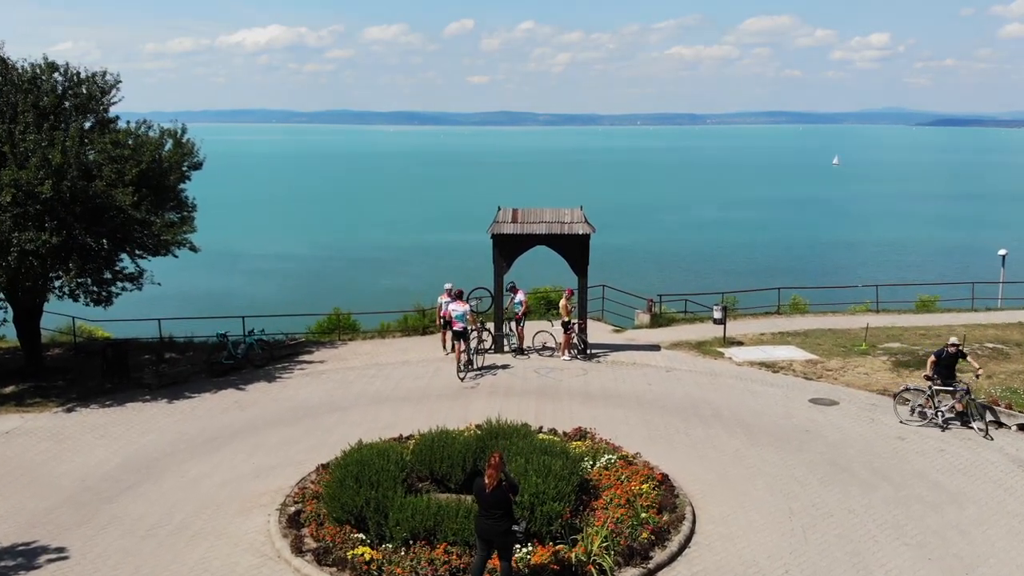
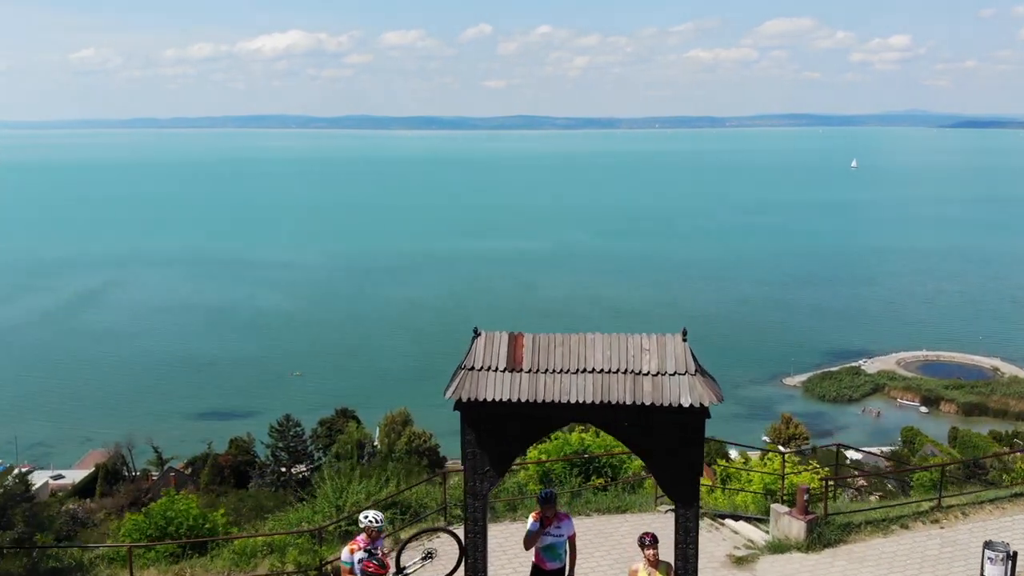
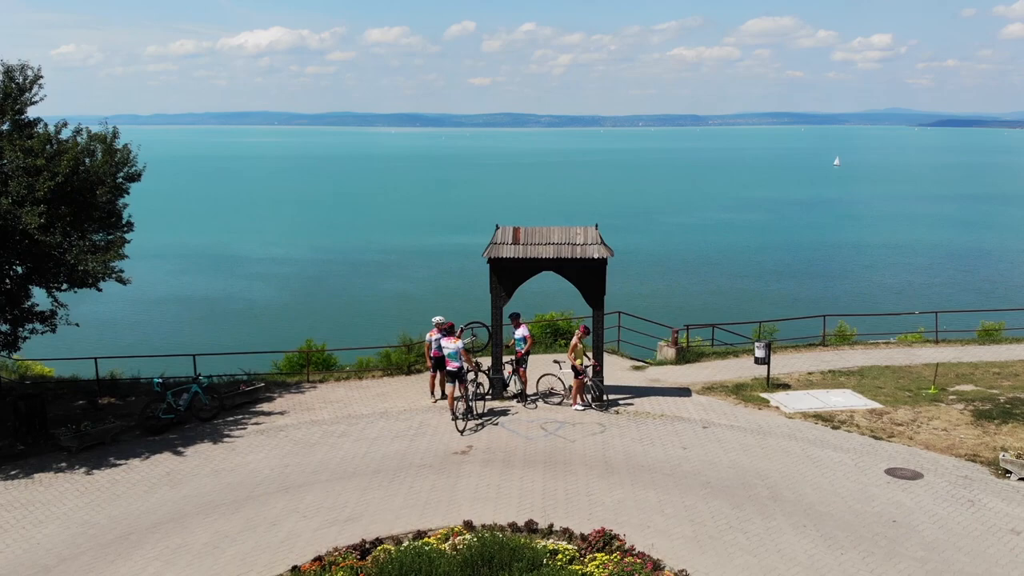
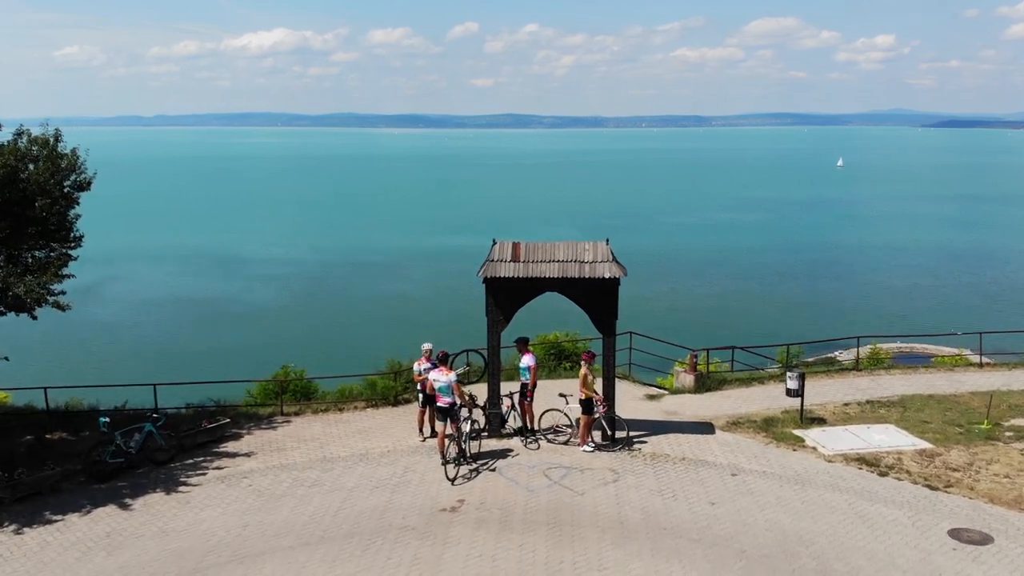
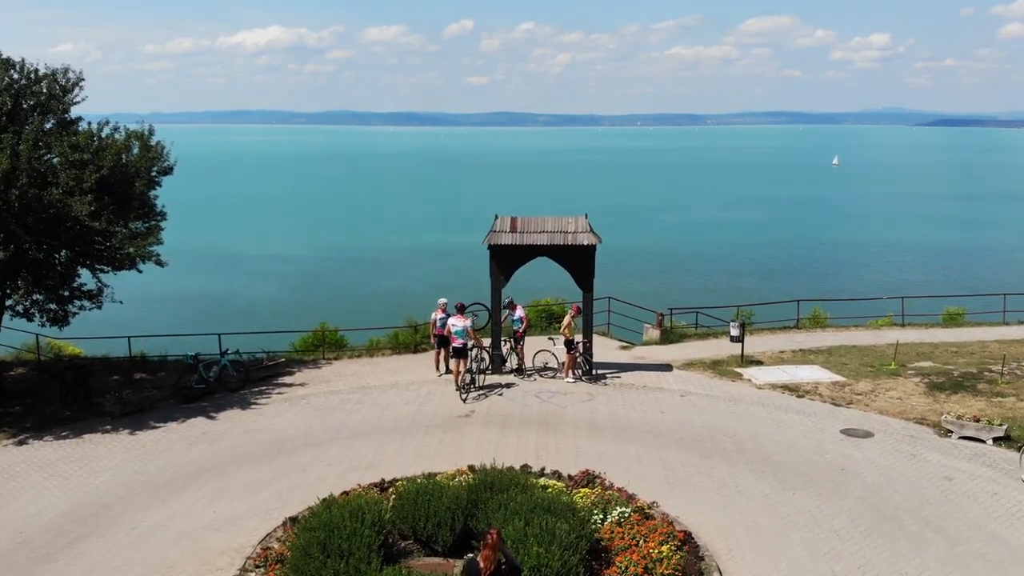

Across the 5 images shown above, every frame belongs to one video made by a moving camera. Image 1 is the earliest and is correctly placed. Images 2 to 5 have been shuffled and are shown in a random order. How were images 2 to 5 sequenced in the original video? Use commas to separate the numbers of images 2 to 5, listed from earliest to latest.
5, 3, 4, 2
